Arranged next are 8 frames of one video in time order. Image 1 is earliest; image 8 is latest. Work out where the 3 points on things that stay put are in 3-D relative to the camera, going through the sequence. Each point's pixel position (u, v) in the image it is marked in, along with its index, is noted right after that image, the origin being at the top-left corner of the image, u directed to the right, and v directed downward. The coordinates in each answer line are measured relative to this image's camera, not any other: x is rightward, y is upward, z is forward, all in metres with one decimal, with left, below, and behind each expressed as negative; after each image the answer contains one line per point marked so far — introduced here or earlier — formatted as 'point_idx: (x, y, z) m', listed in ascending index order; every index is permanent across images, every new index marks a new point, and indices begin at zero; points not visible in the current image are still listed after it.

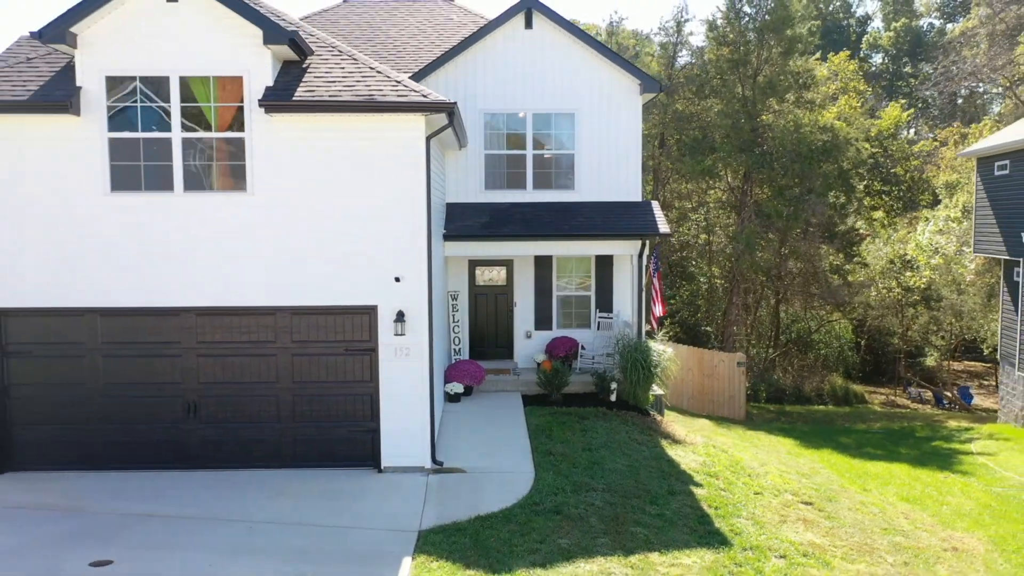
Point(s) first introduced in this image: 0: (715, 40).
0: (+4.5, +5.4, +19.6) m
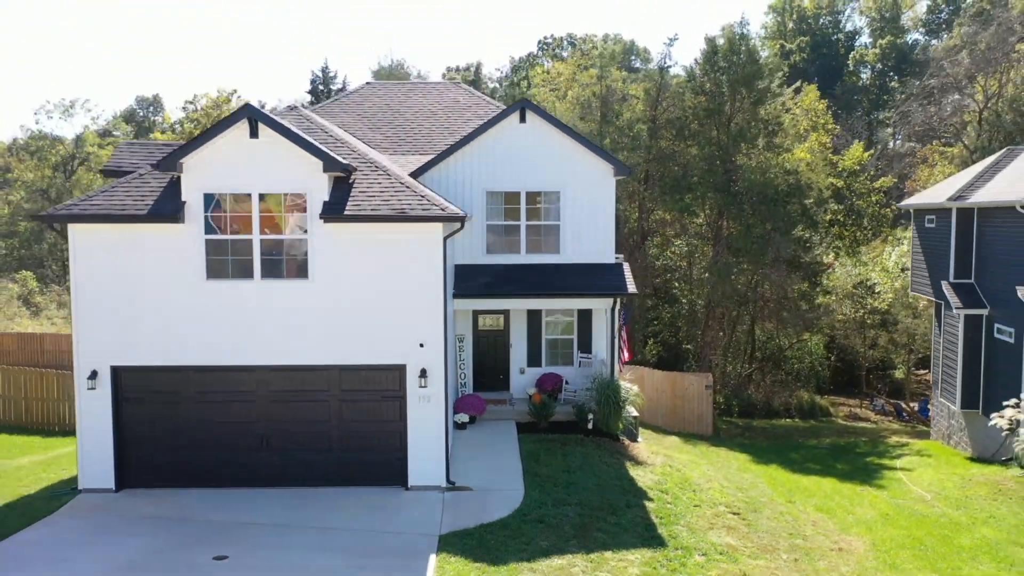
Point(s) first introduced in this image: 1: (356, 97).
0: (+4.4, +4.8, +21.7) m
1: (-2.4, +2.9, +13.7) m
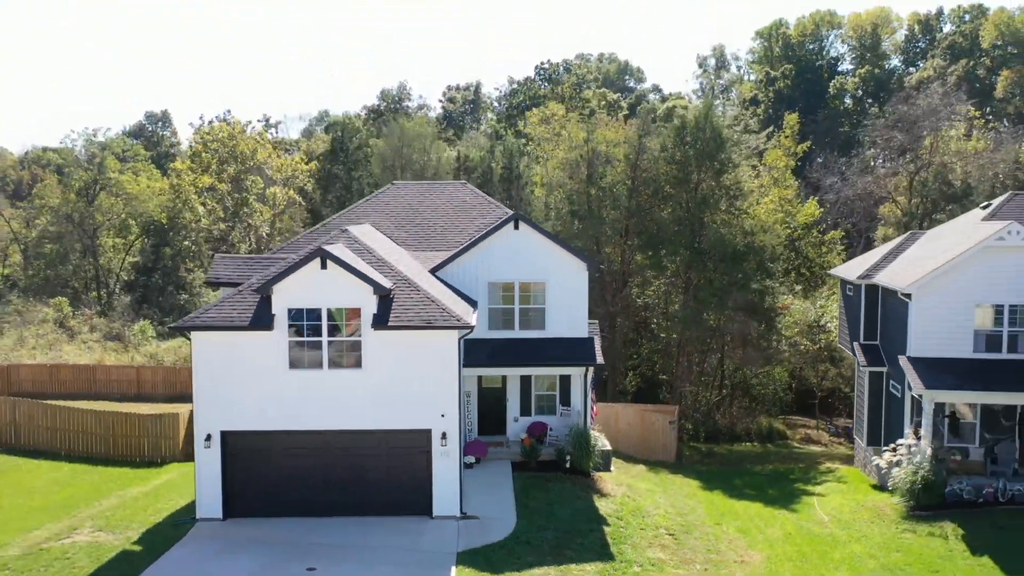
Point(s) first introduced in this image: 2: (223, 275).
0: (+4.3, +3.6, +25.1) m
1: (-2.4, +1.7, +17.1) m
2: (-4.2, +0.2, +12.8) m
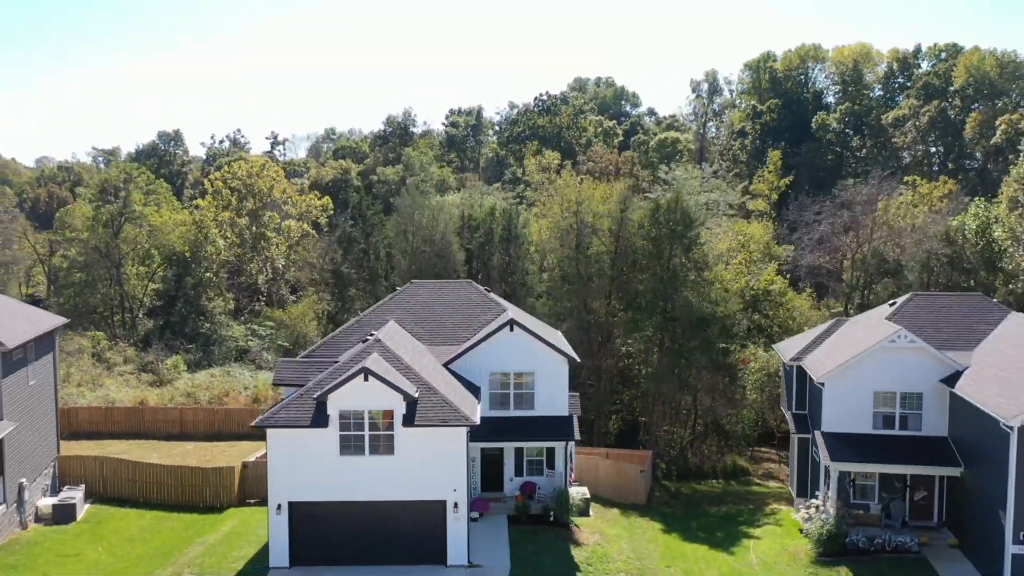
0: (+4.3, +1.7, +29.0) m
1: (-2.5, -0.1, +21.0) m
2: (-4.3, -1.7, +16.7) m
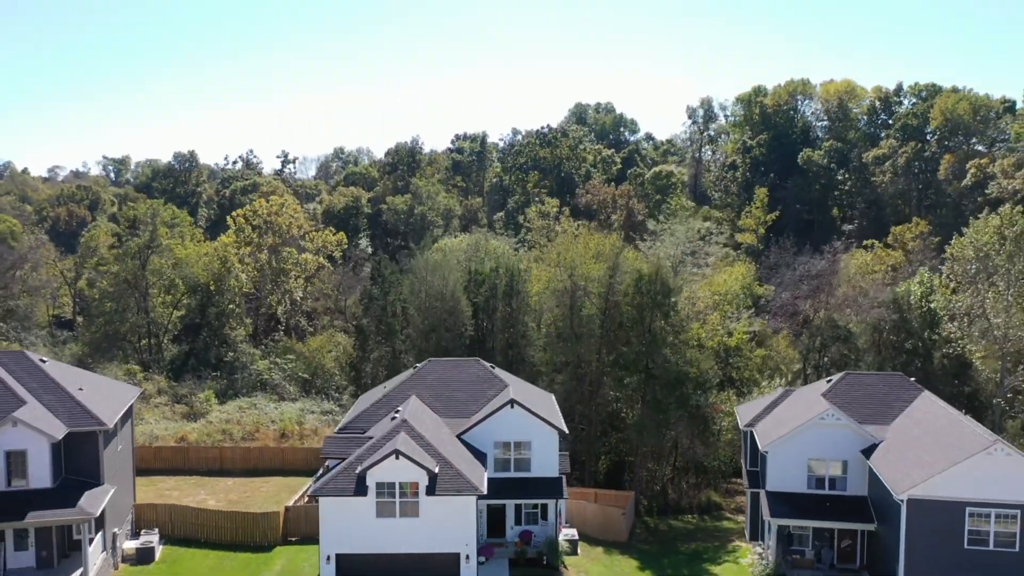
0: (+4.3, -0.5, +33.2) m
1: (-2.5, -2.3, +25.2) m
2: (-4.3, -3.9, +20.9) m
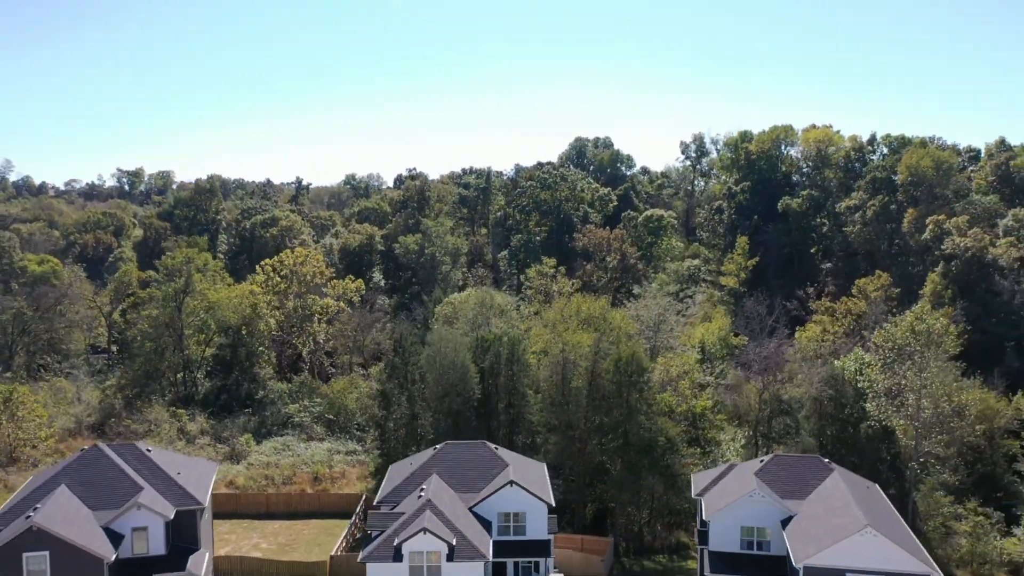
0: (+4.3, -4.0, +39.8) m
1: (-2.5, -5.8, +31.9) m
2: (-4.3, -7.4, +27.6) m
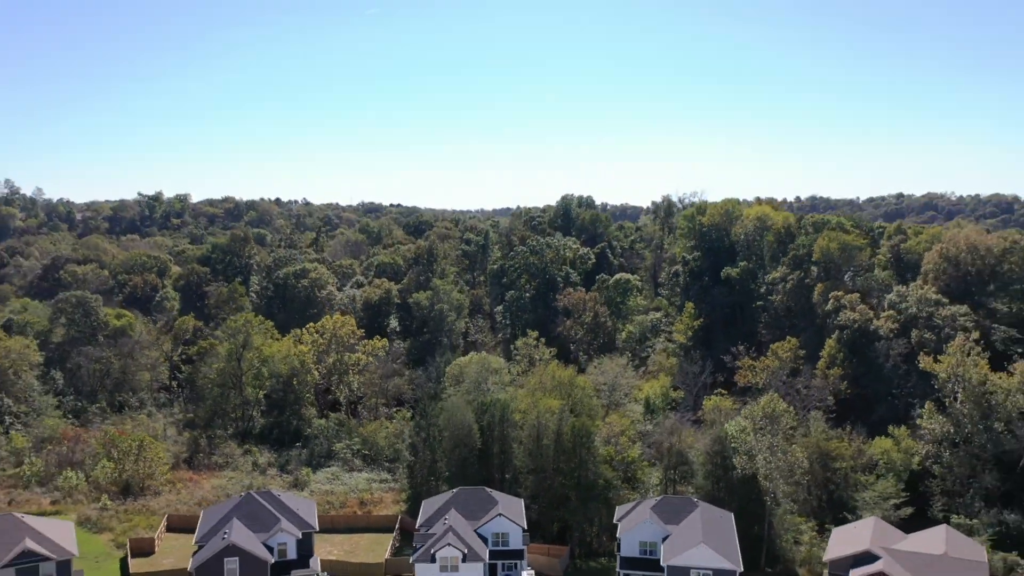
0: (+3.7, -9.9, +58.7) m
1: (-3.2, -11.7, +50.8) m
2: (-4.9, -13.3, +46.5) m
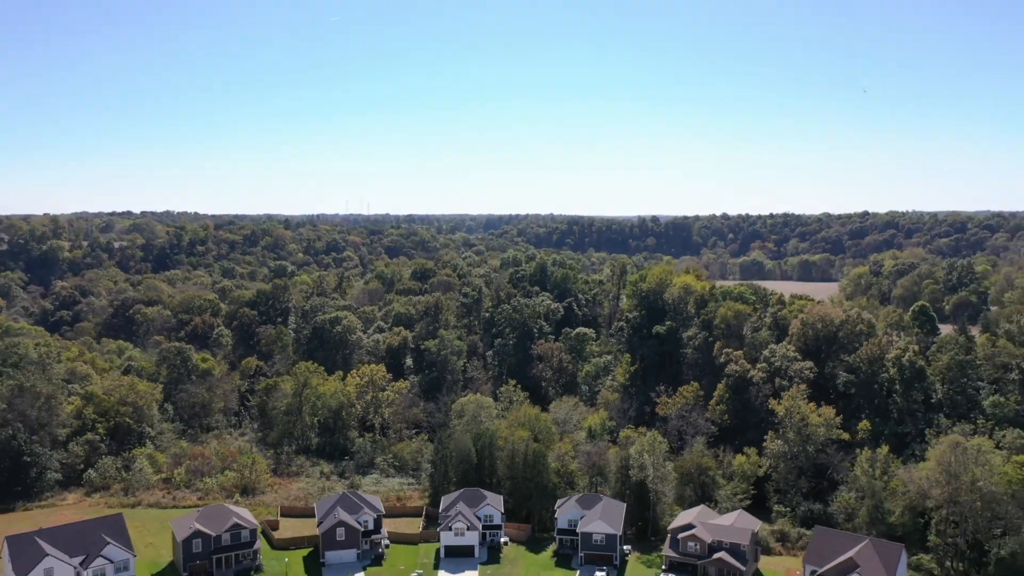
0: (+2.0, -18.1, +94.5) m
1: (-4.8, -19.9, +86.5) m
2: (-6.5, -21.5, +82.2) m
